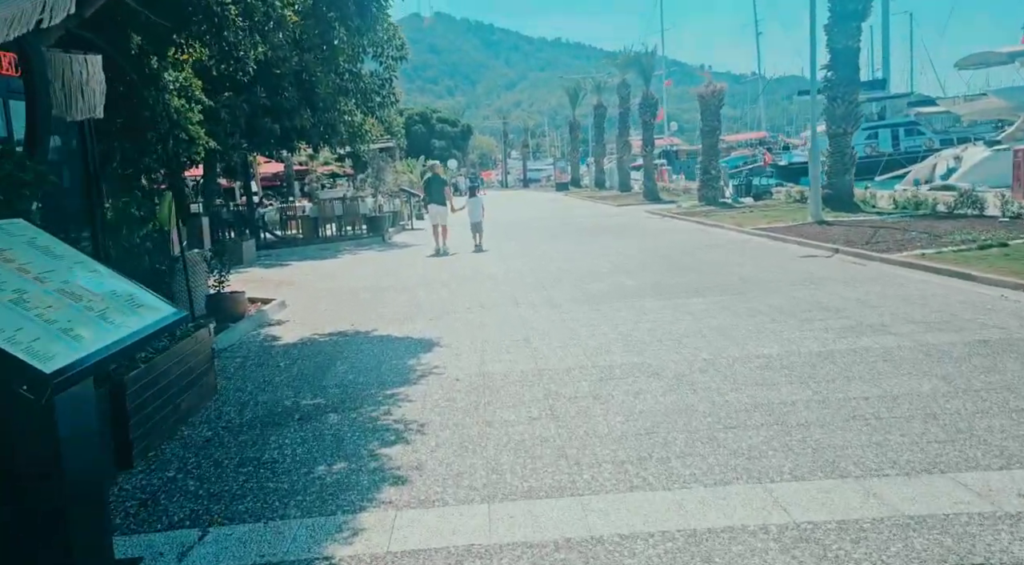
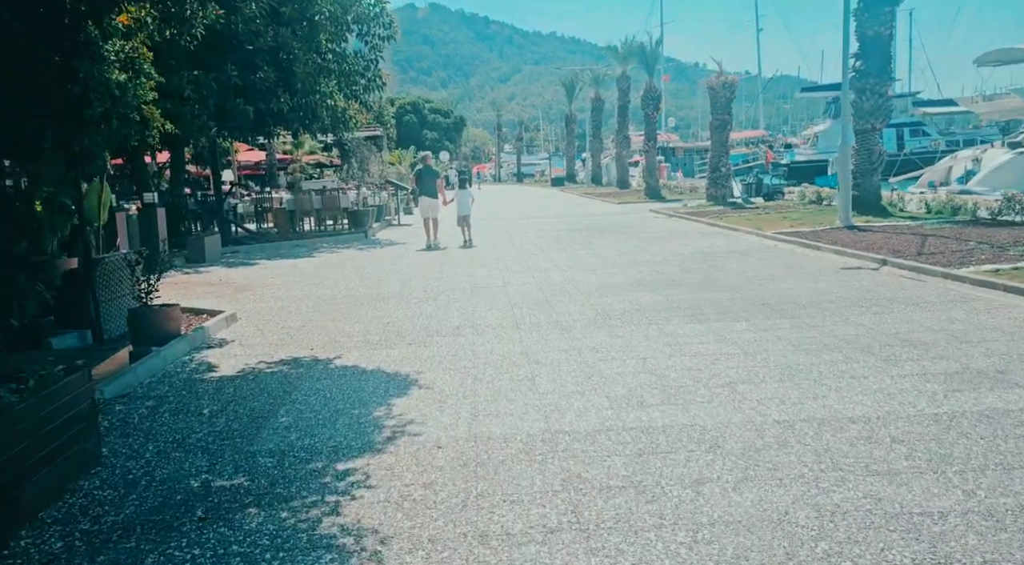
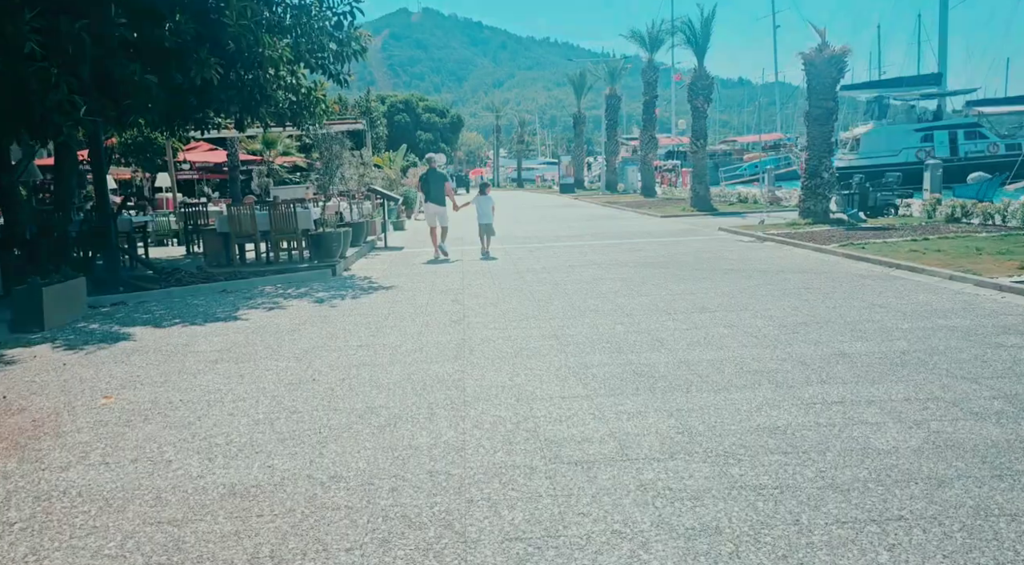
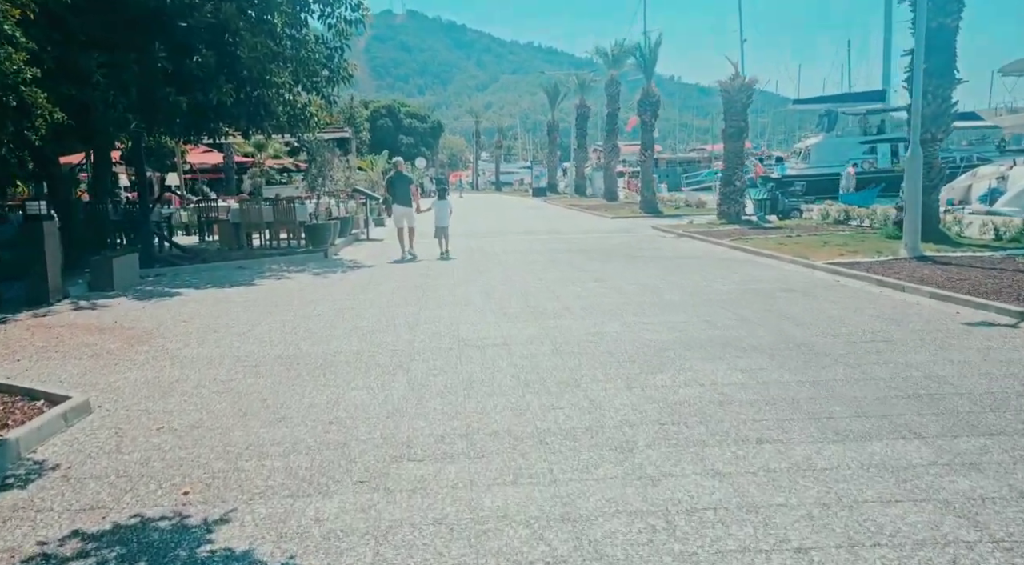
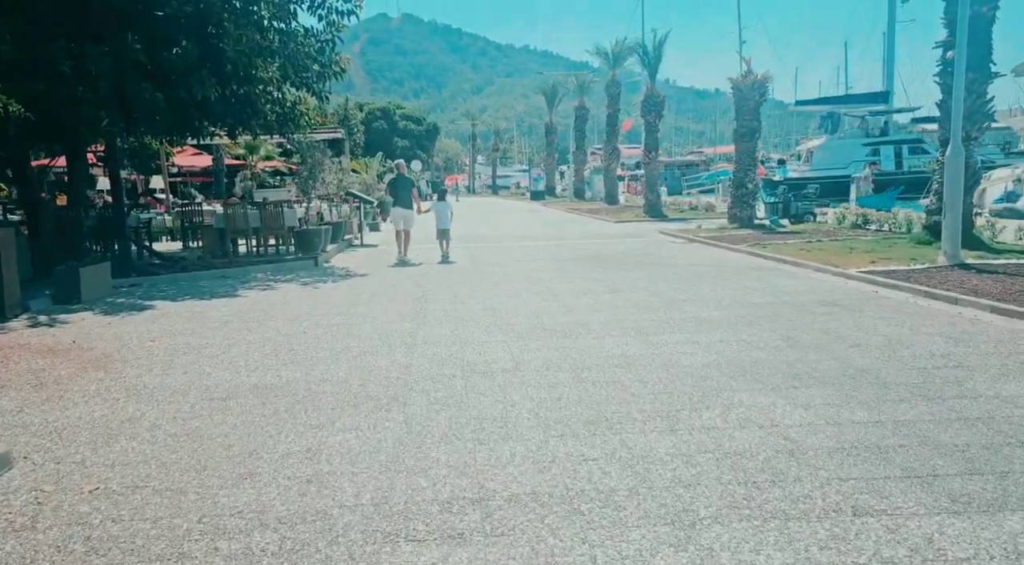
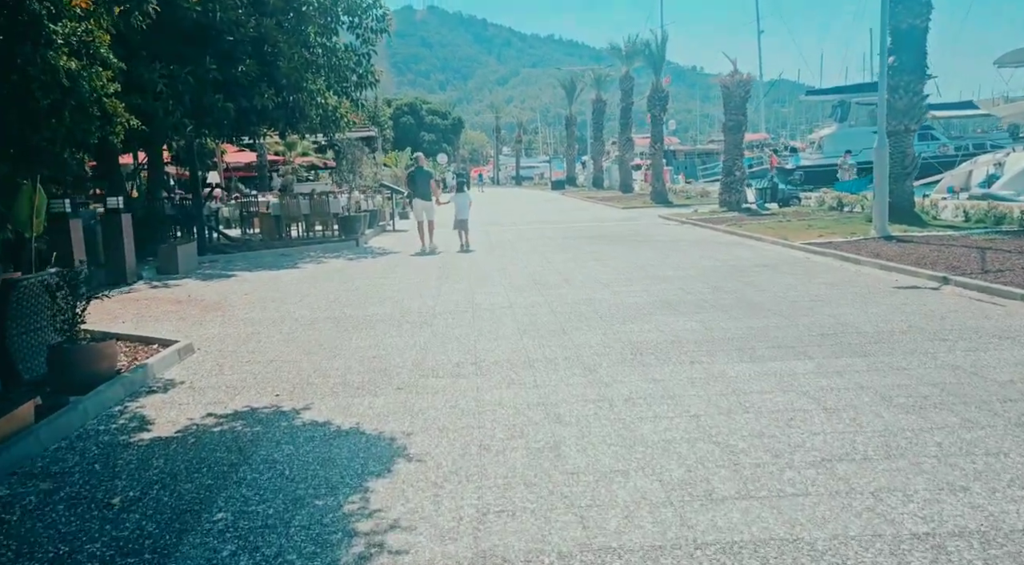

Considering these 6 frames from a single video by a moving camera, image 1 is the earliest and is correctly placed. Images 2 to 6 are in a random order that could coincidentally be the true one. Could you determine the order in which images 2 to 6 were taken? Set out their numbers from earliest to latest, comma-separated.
2, 6, 4, 5, 3
